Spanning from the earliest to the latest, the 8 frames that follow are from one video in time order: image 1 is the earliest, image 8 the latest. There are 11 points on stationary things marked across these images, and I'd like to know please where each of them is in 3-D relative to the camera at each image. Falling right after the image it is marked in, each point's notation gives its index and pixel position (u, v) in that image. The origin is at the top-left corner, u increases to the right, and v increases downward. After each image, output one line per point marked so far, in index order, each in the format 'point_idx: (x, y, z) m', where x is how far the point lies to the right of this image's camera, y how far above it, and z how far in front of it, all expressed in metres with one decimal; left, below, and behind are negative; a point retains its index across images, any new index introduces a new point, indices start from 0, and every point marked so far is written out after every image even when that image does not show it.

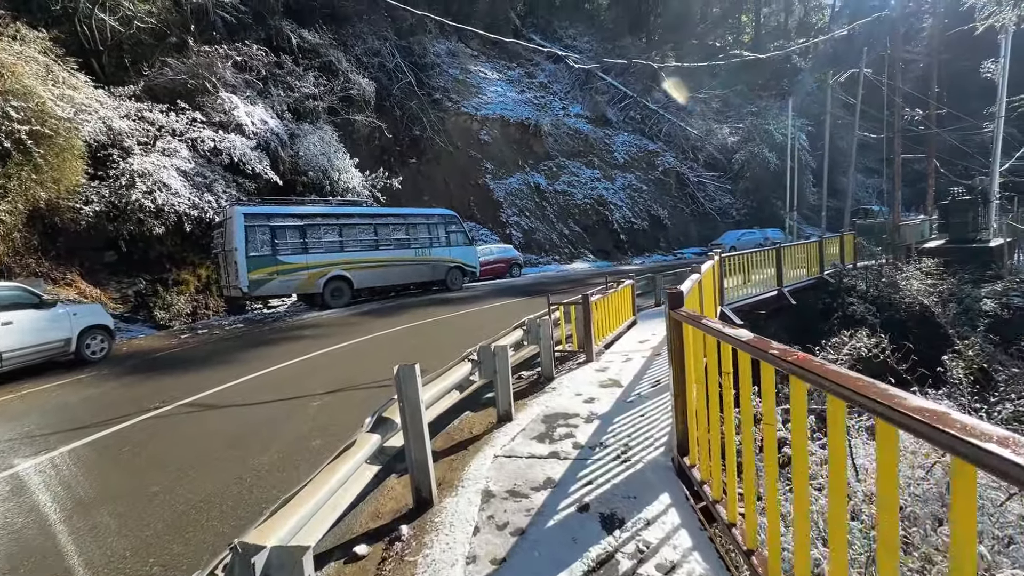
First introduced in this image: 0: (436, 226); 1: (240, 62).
0: (-2.8, +2.3, +17.3) m
1: (-11.0, +9.2, +18.9) m
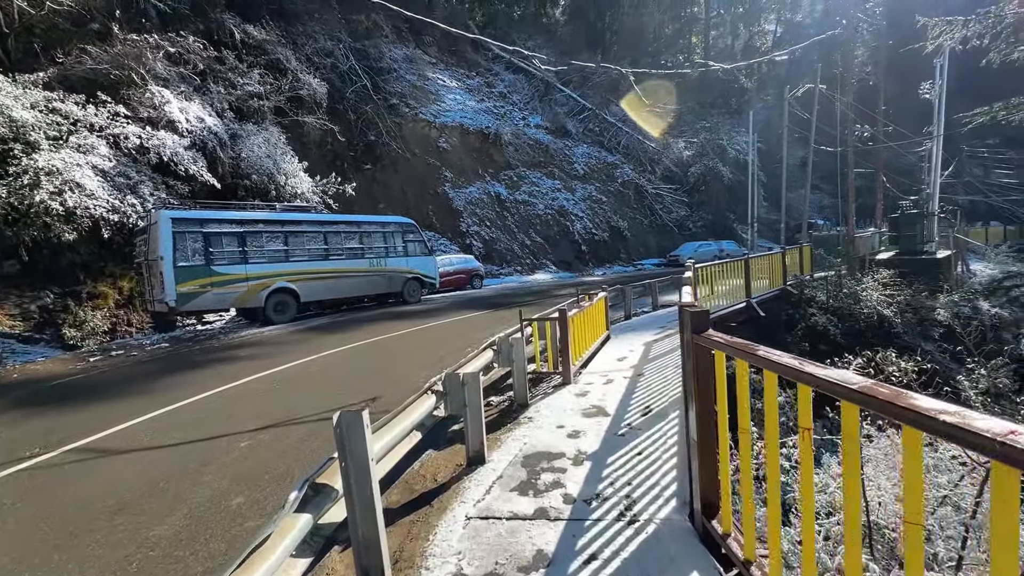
0: (-4.2, +1.8, +16.2) m
1: (-12.5, +8.7, +17.3) m
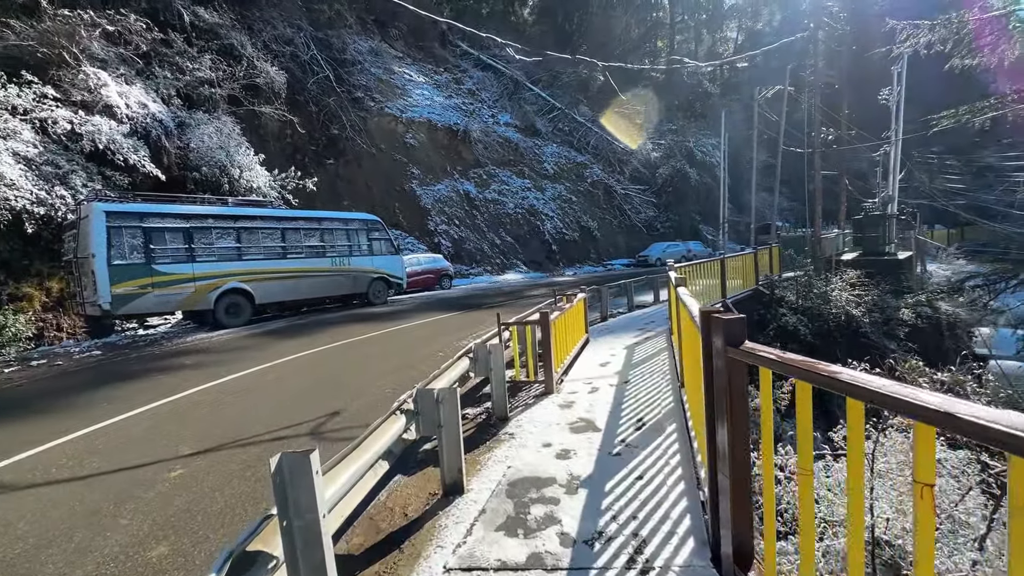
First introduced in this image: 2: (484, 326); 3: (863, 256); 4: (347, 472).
0: (-5.1, +1.8, +15.4) m
1: (-13.6, +8.6, +15.9) m
2: (-0.7, -1.0, +12.0) m
3: (+12.0, +1.1, +16.0) m
4: (-0.9, -1.0, +2.5) m
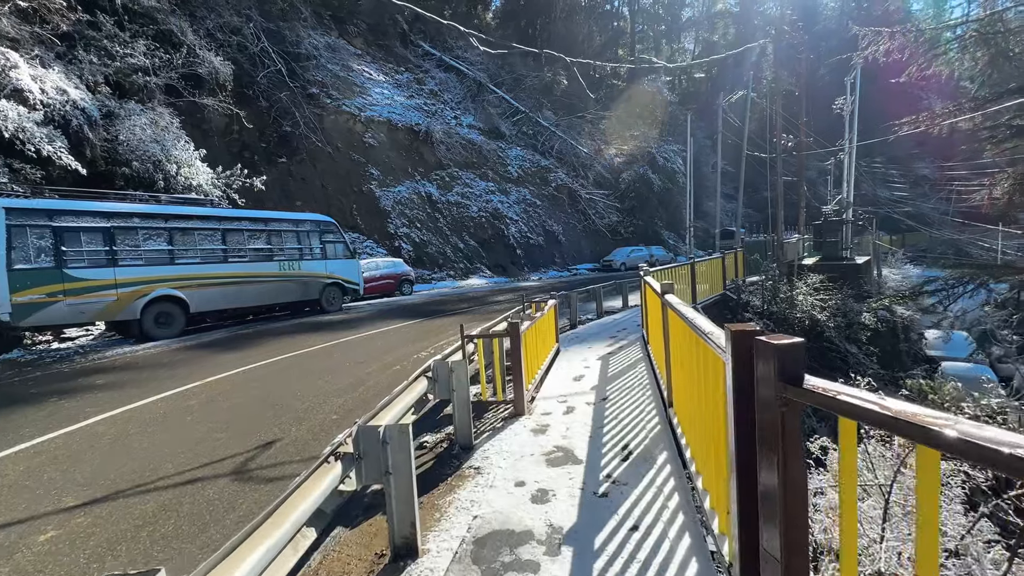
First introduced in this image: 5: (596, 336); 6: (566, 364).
0: (-6.2, +1.6, +14.3) m
1: (-14.7, +8.4, +14.2) m
2: (-1.6, -1.1, +11.2) m
3: (+10.8, +0.9, +16.2) m
4: (-1.0, -1.1, +1.8) m
5: (+1.6, -1.0, +9.2) m
6: (+0.8, -1.1, +7.0) m
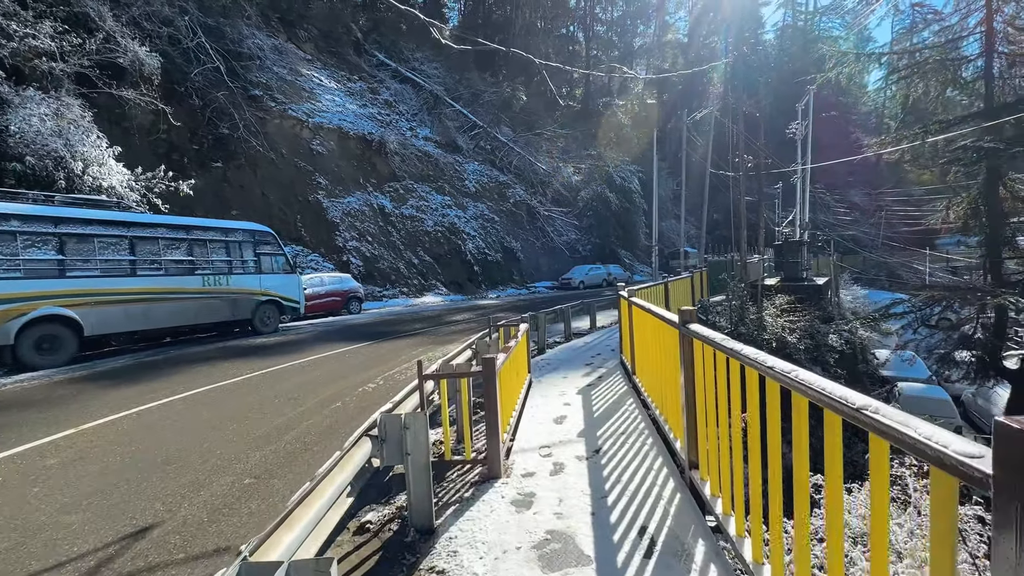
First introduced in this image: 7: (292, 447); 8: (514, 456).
0: (-7.3, +1.1, +12.6) m
1: (-15.7, +8.0, +11.9) m
2: (-2.4, -1.5, +9.9) m
3: (+9.4, +0.2, +16.1) m
4: (-0.9, -1.1, +0.6) m
5: (+1.0, -1.3, +8.2) m
6: (+0.4, -1.4, +6.0) m
7: (-2.4, -1.7, +5.1) m
8: (0.0, -1.5, +4.2) m
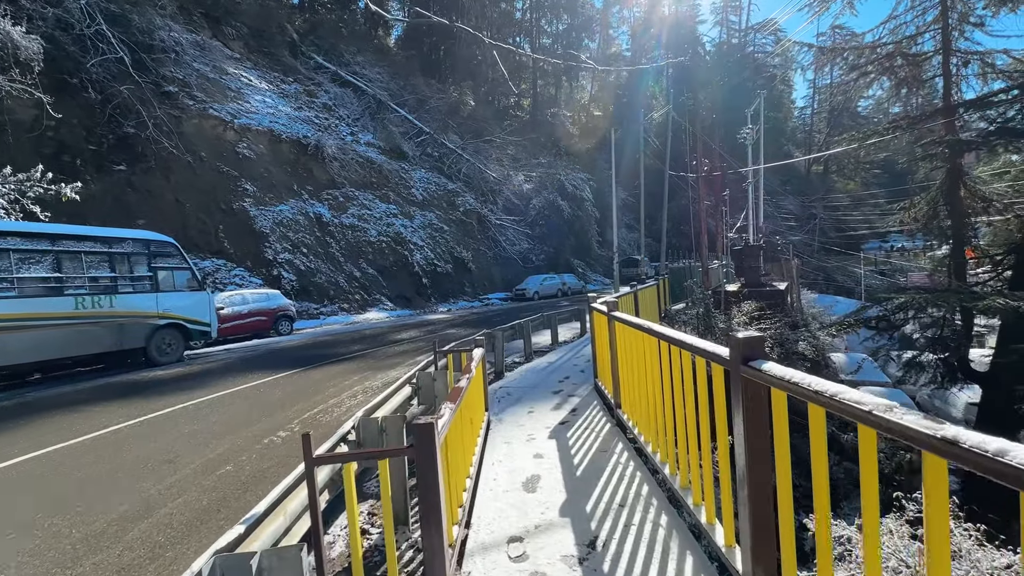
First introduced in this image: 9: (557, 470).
0: (-8.5, +0.6, +10.4) m
1: (-17.0, +7.3, +9.0) m
2: (-3.2, -1.8, +8.2) m
3: (+7.9, 0.0, +15.6) m
4: (-0.8, -1.2, -0.9) m
5: (+0.3, -1.5, +6.8) m
6: (-0.1, -1.6, +4.5) m
7: (-2.7, -1.9, +3.4) m
8: (-0.3, -1.6, +2.8) m
9: (+0.4, -1.6, +4.1) m
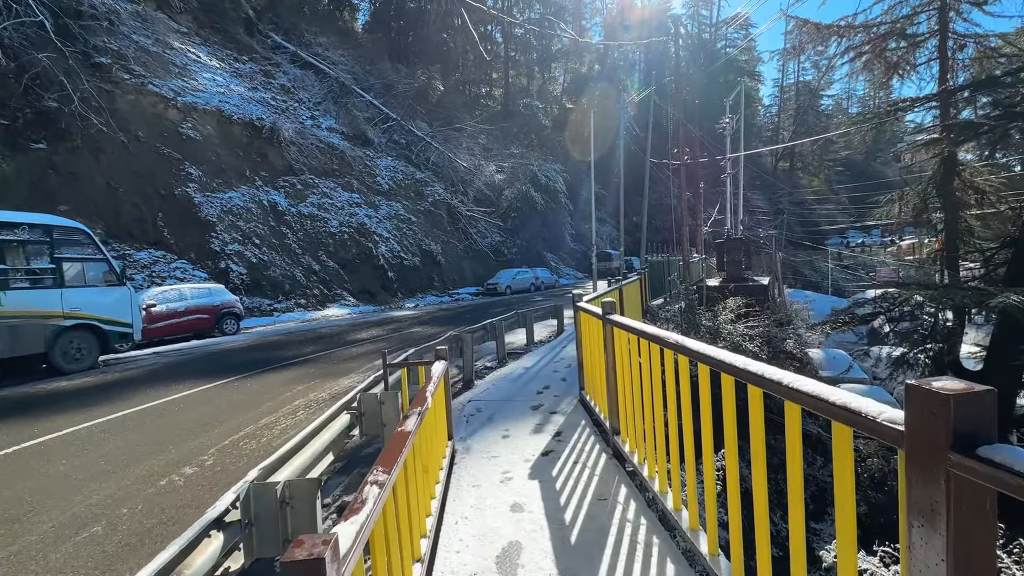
0: (-9.1, +0.7, +8.7) m
1: (-17.4, +7.4, +6.8) m
2: (-3.7, -1.8, +6.9) m
3: (+6.9, +0.2, +15.0) m
4: (-0.7, -1.2, -2.1) m
5: (-0.1, -1.5, +5.7) m
6: (-0.3, -1.6, +3.4) m
7: (-2.9, -1.9, +2.1) m
8: (-0.4, -1.6, +1.7) m
9: (+0.2, -1.6, +3.1) m
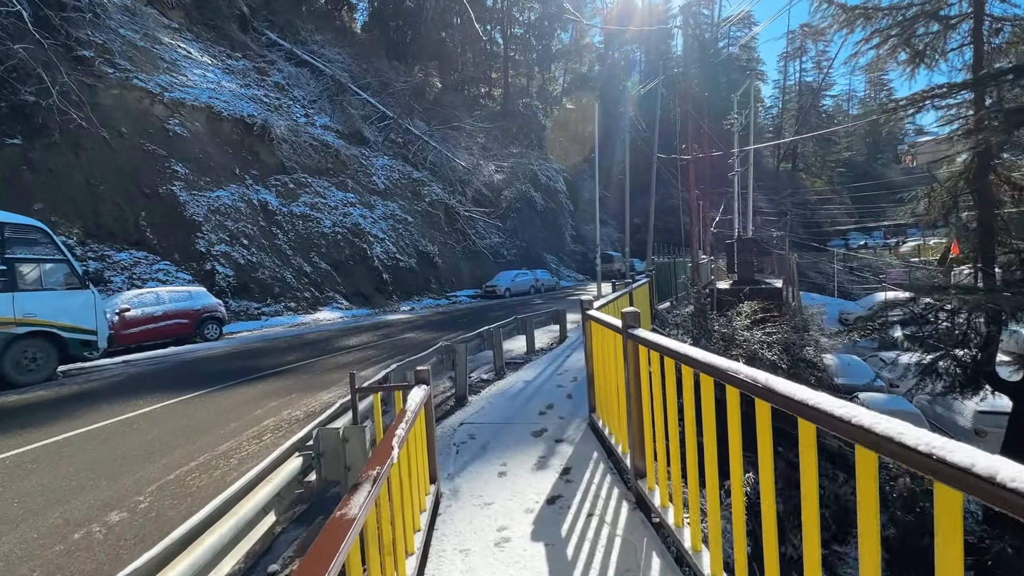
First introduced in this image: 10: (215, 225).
0: (-9.1, +0.7, +7.9) m
1: (-17.4, +7.4, +6.0) m
2: (-3.7, -1.8, +6.0) m
3: (+6.9, +0.1, +14.2) m
4: (-0.7, -1.3, -2.9) m
5: (-0.1, -1.5, +4.9) m
6: (-0.3, -1.6, +2.6) m
7: (-2.9, -2.0, +1.3) m
8: (-0.4, -1.7, +0.9) m
9: (+0.2, -1.6, +2.2) m
10: (-12.3, +2.6, +19.4) m
